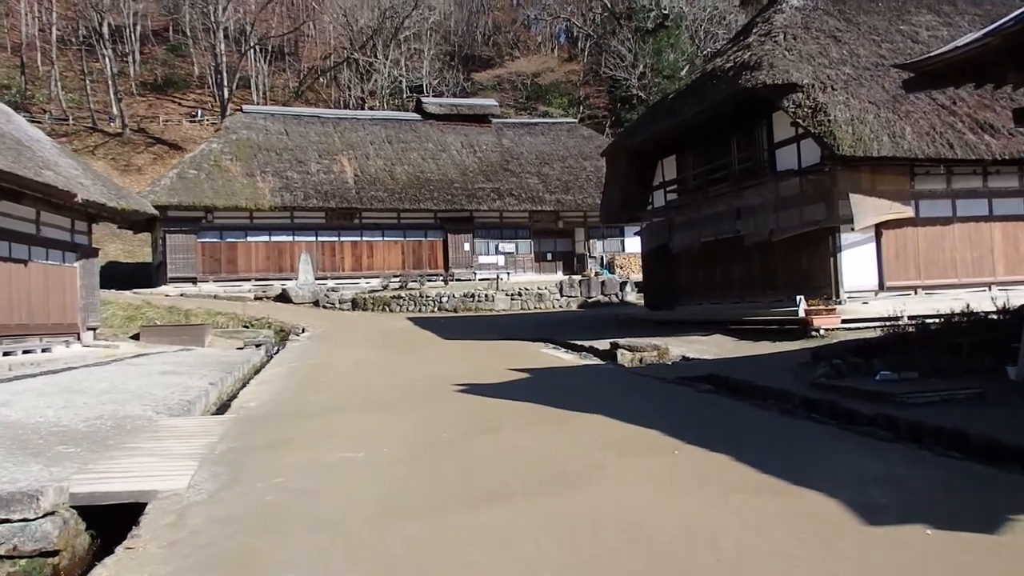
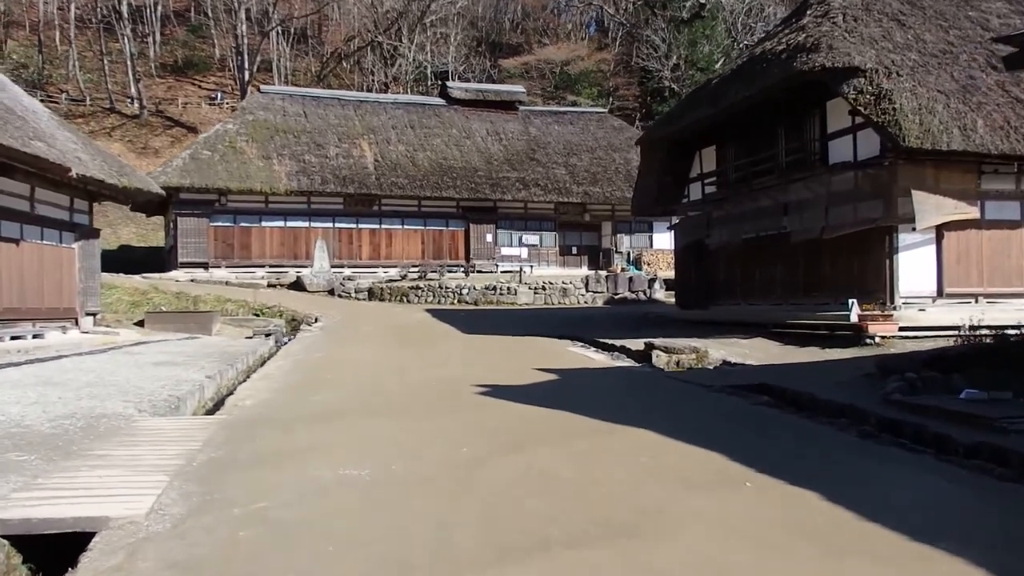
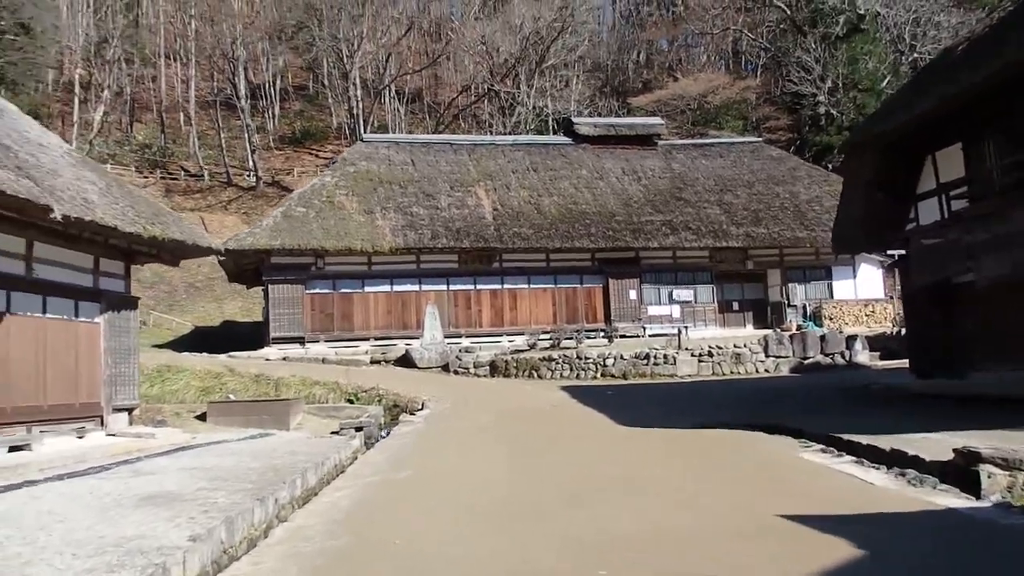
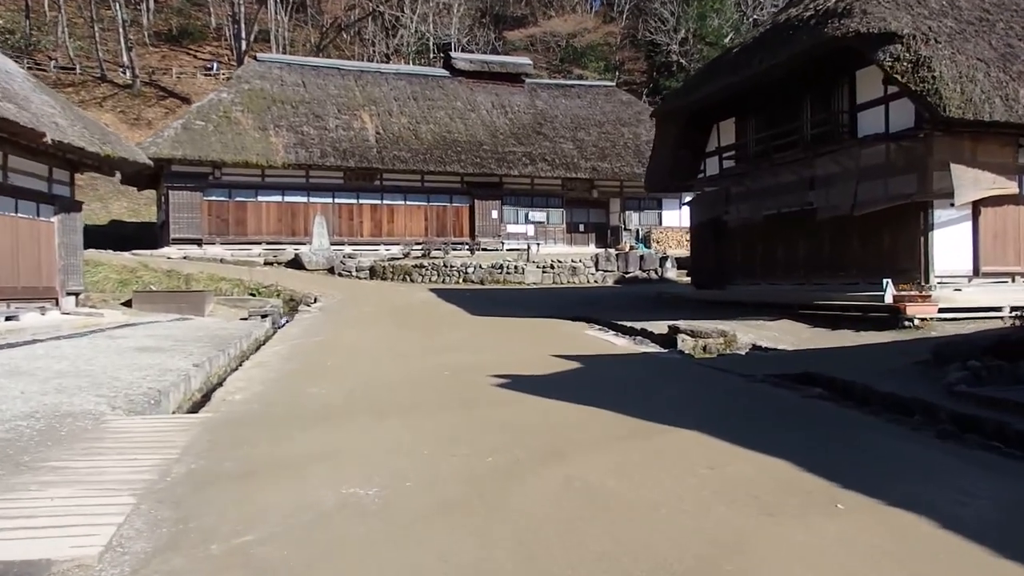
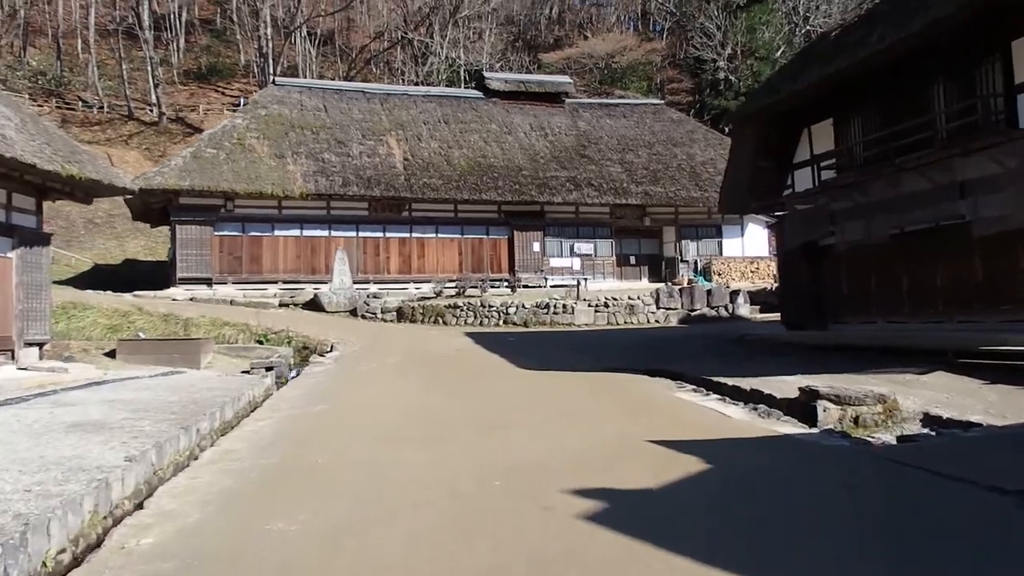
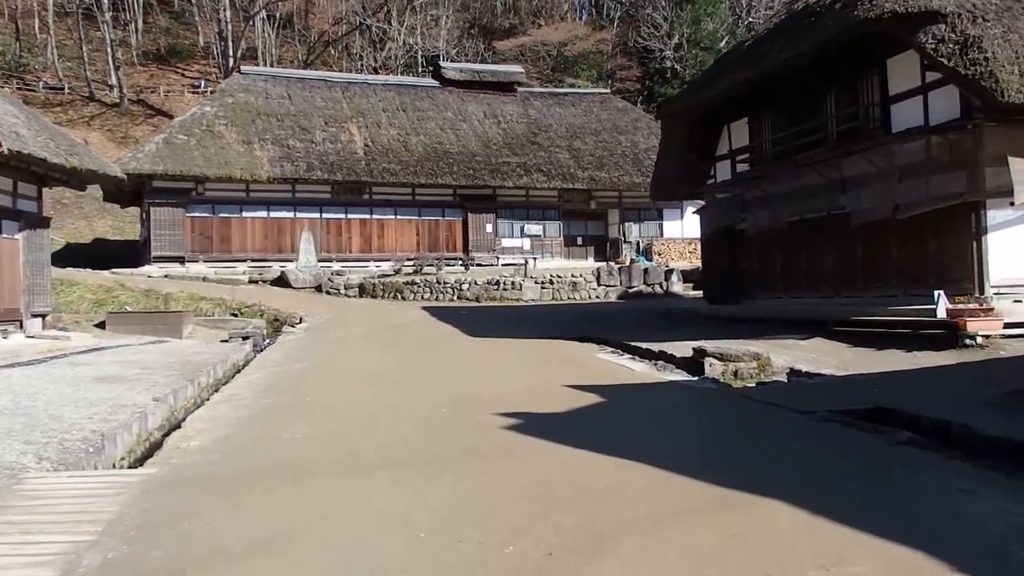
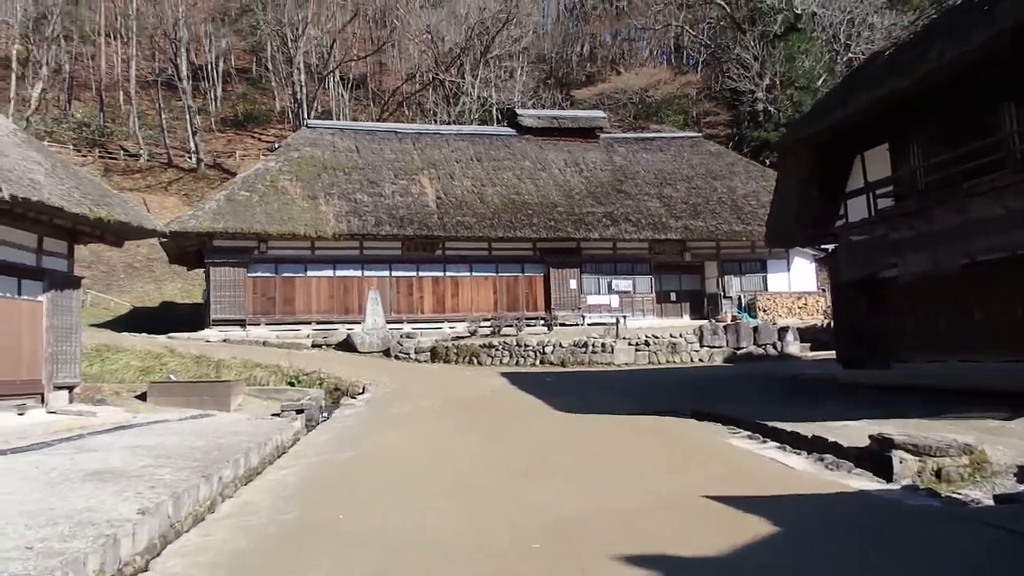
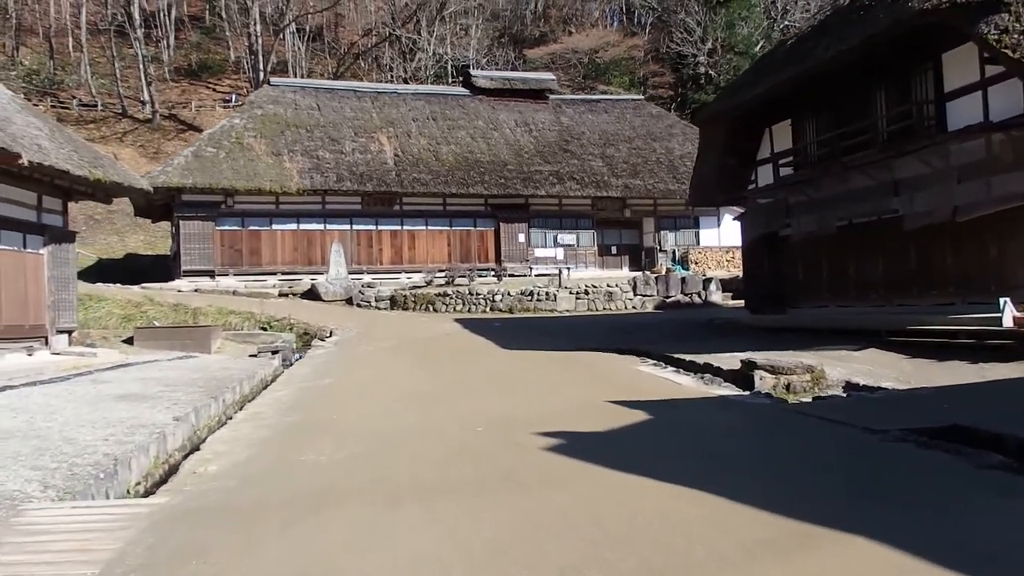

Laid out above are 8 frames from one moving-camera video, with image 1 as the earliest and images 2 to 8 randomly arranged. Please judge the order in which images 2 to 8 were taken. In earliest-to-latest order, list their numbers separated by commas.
2, 4, 6, 8, 5, 7, 3
